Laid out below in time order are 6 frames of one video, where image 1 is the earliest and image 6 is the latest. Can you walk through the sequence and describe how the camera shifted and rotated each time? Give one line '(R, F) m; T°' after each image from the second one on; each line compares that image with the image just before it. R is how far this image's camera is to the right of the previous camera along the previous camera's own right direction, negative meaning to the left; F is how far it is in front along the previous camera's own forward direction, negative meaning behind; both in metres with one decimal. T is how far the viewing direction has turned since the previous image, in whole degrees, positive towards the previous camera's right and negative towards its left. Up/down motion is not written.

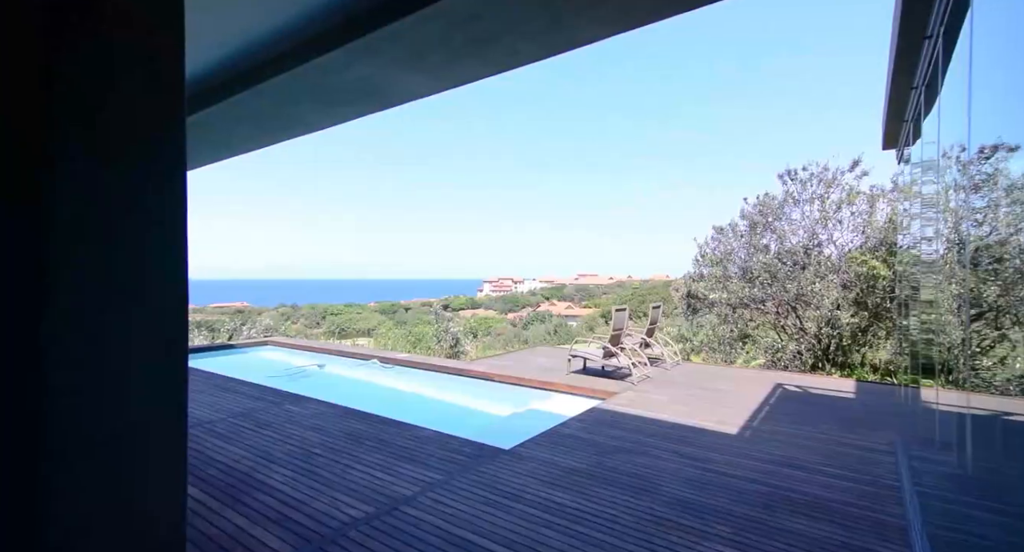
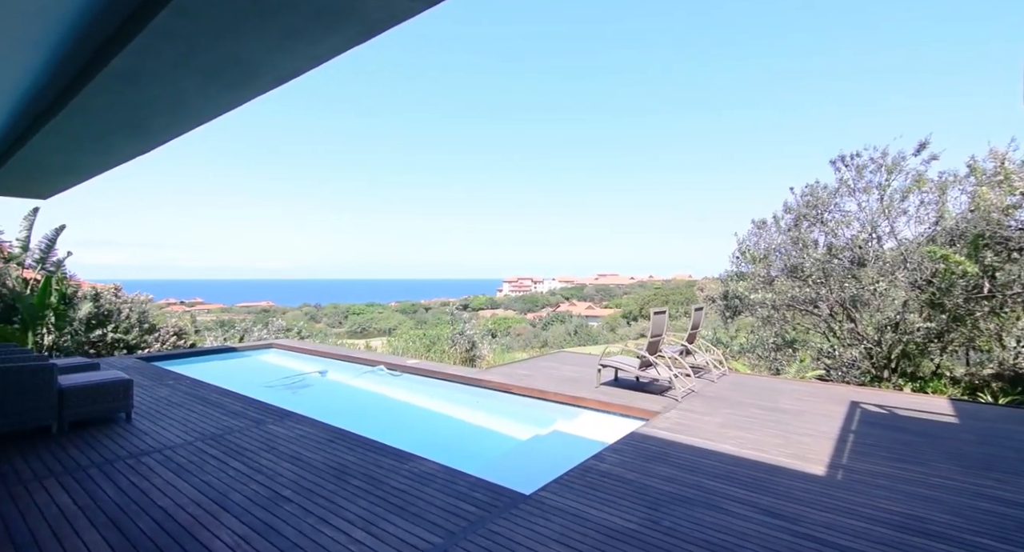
(0.0, +0.8) m; -2°
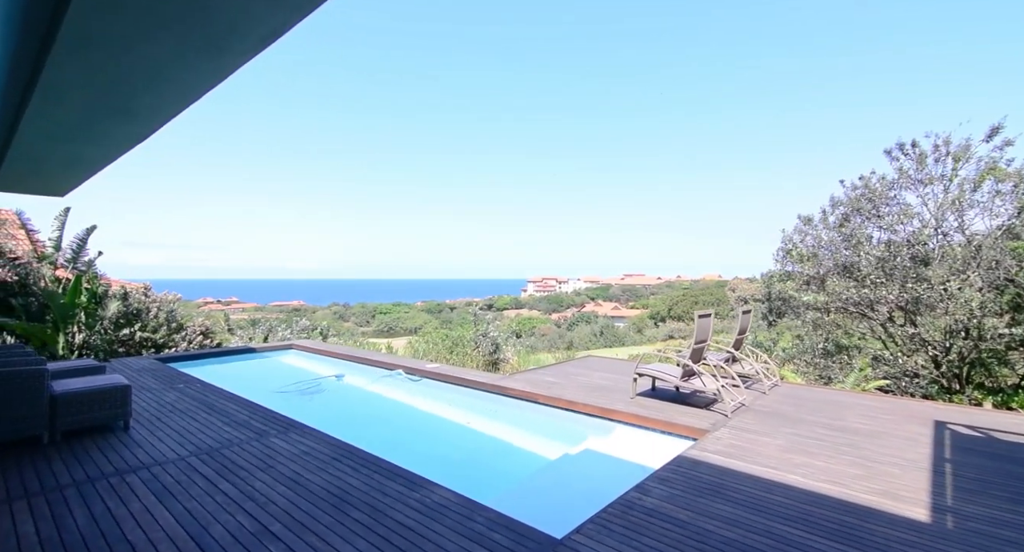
(0.0, +0.5) m; -3°
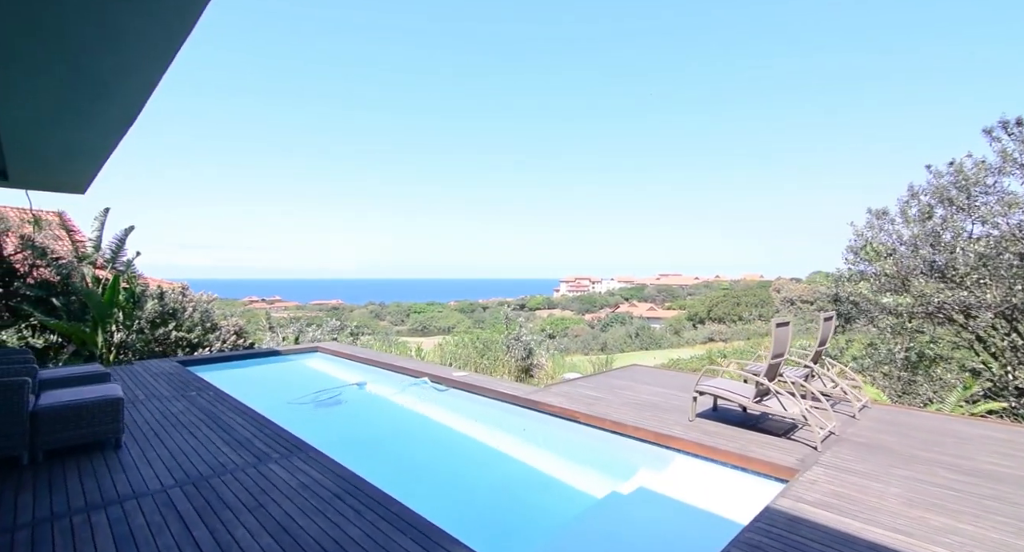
(0.0, +0.7) m; -4°
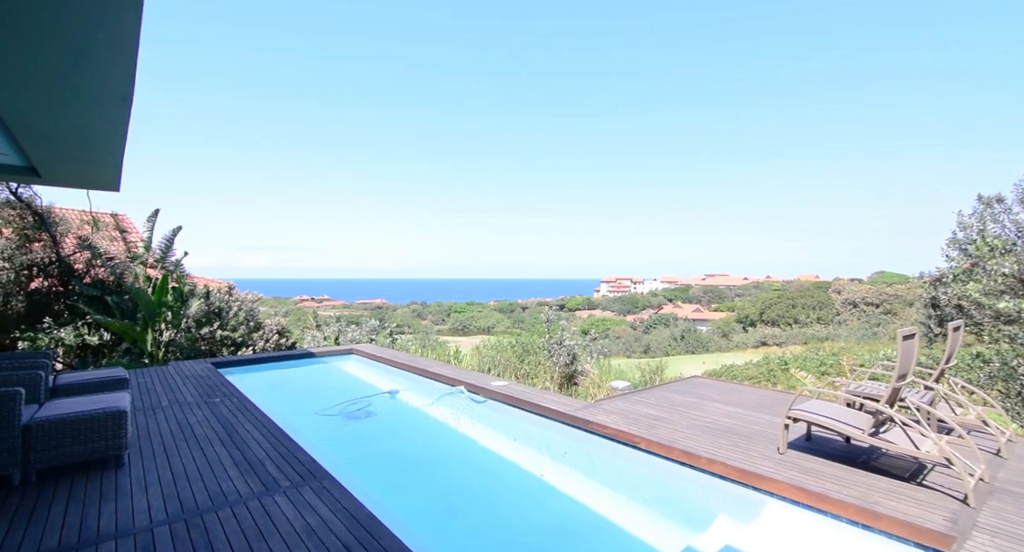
(-0.1, +0.6) m; -4°
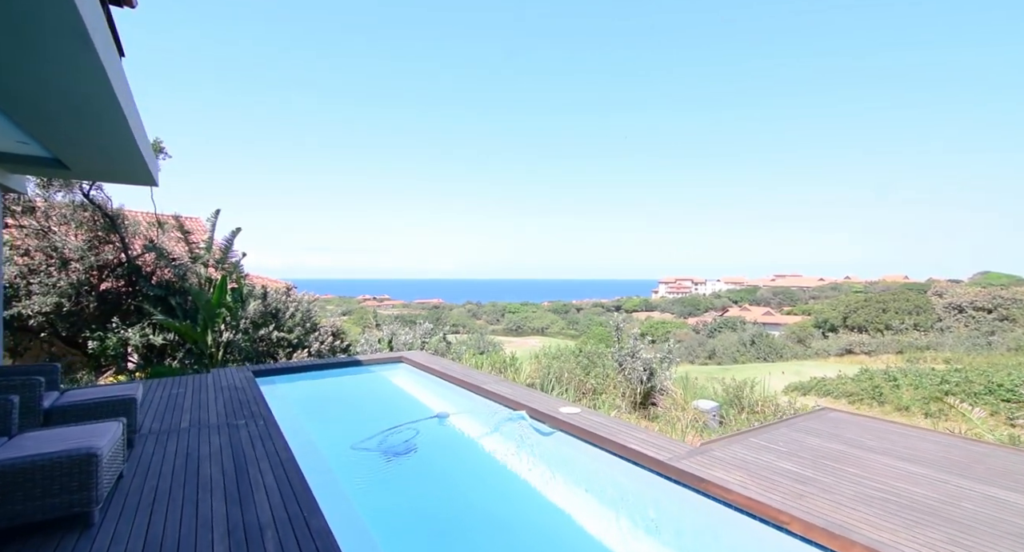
(-0.2, +1.1) m; -6°
